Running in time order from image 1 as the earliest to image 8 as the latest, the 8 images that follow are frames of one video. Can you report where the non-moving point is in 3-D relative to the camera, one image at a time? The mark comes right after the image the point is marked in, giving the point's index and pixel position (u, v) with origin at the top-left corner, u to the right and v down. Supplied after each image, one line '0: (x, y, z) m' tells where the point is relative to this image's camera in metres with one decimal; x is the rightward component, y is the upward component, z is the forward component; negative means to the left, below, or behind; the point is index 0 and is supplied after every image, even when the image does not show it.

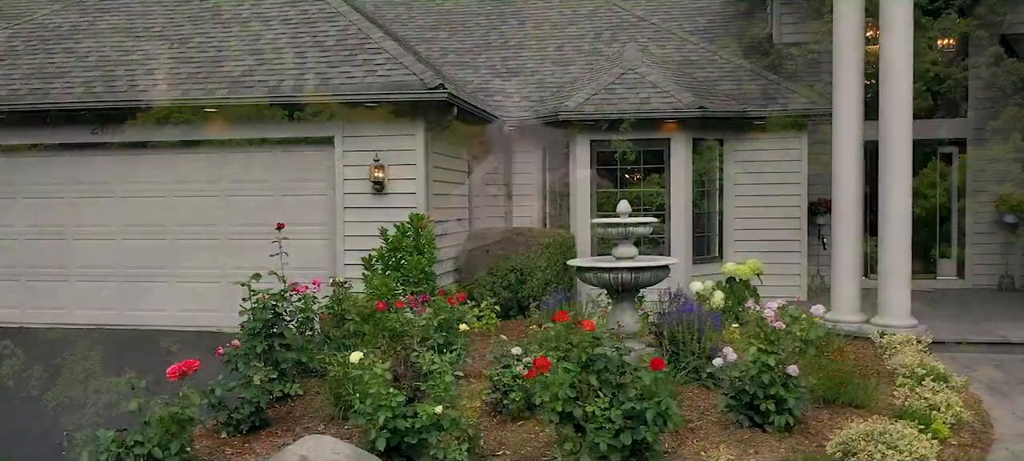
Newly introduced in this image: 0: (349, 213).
0: (-1.5, +0.2, +7.5) m
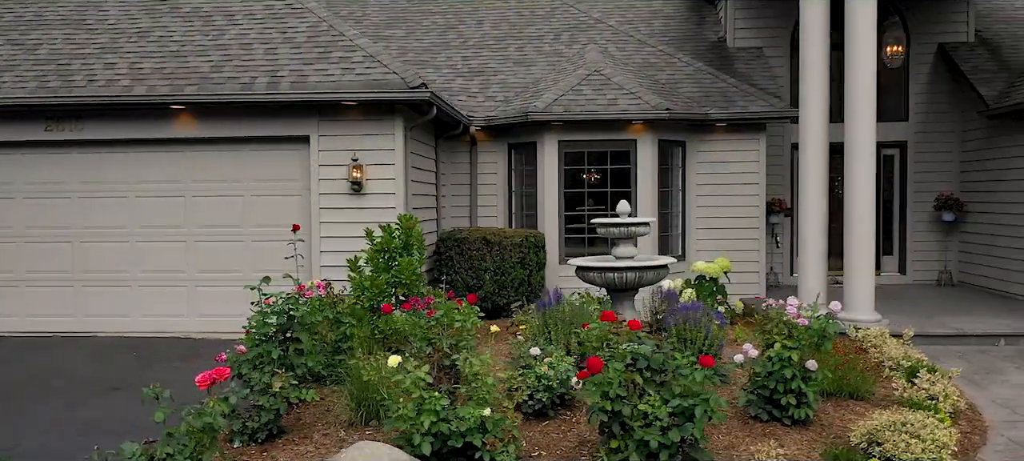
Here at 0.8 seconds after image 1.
0: (-1.7, +0.1, +7.4) m
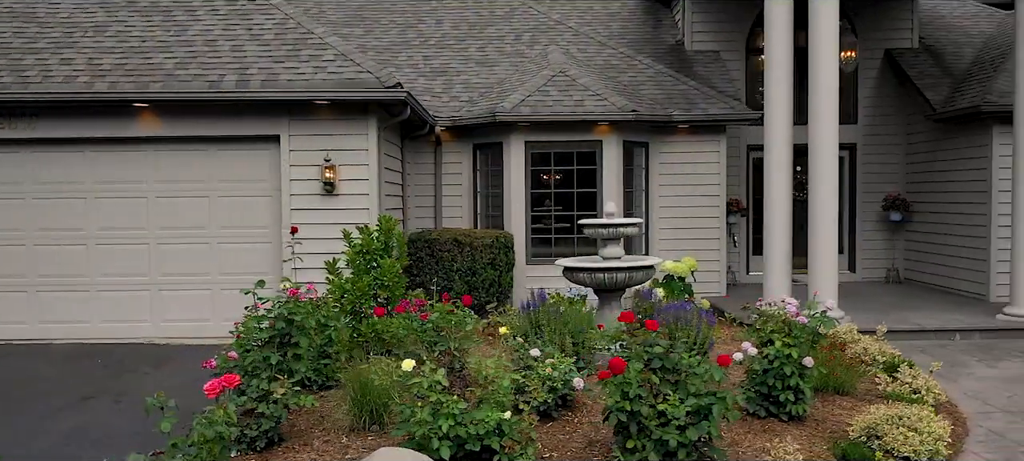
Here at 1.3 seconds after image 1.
0: (-1.9, +0.1, +7.2) m
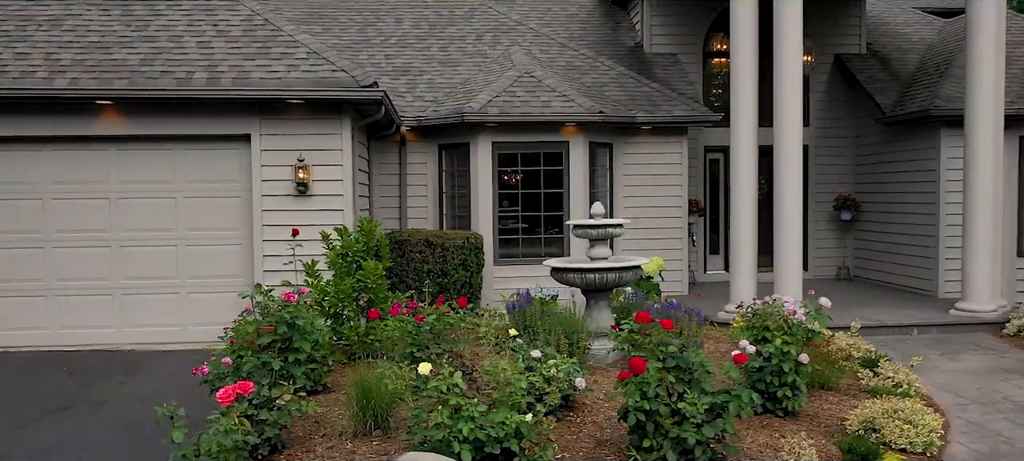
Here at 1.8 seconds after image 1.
0: (-2.1, +0.1, +7.0) m
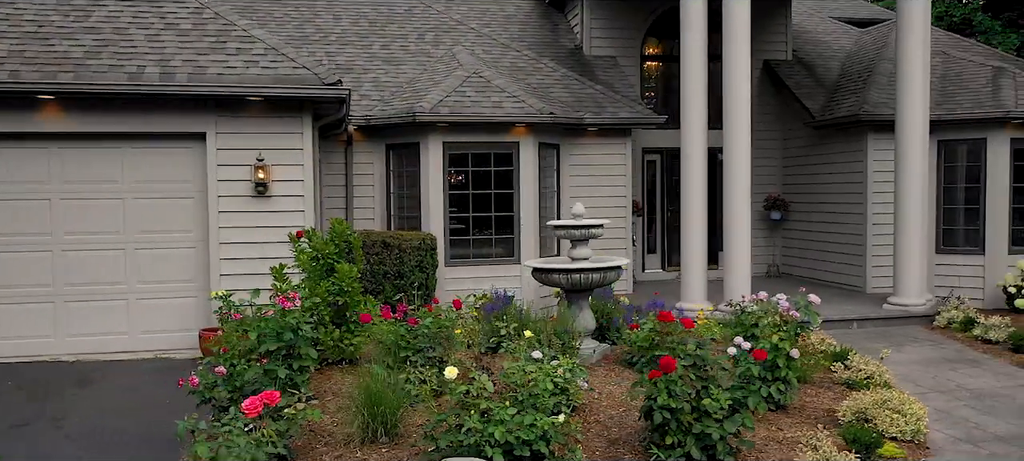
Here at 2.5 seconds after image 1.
0: (-2.3, +0.1, +6.8) m
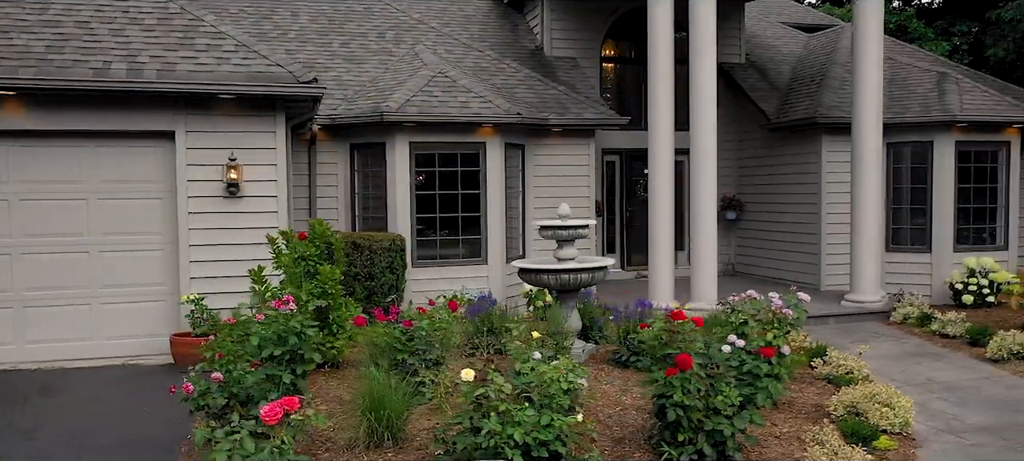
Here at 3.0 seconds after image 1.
0: (-2.5, +0.1, +6.6) m
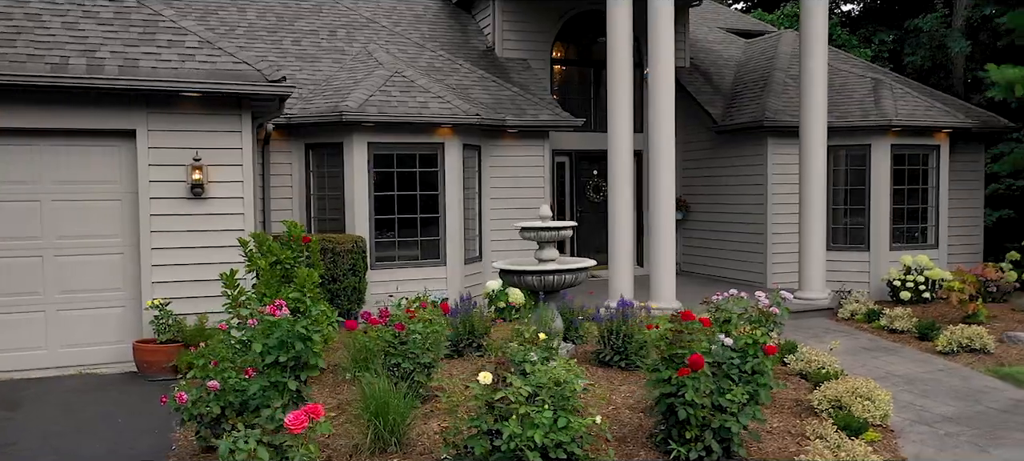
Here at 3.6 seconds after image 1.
0: (-2.7, +0.1, +6.3) m
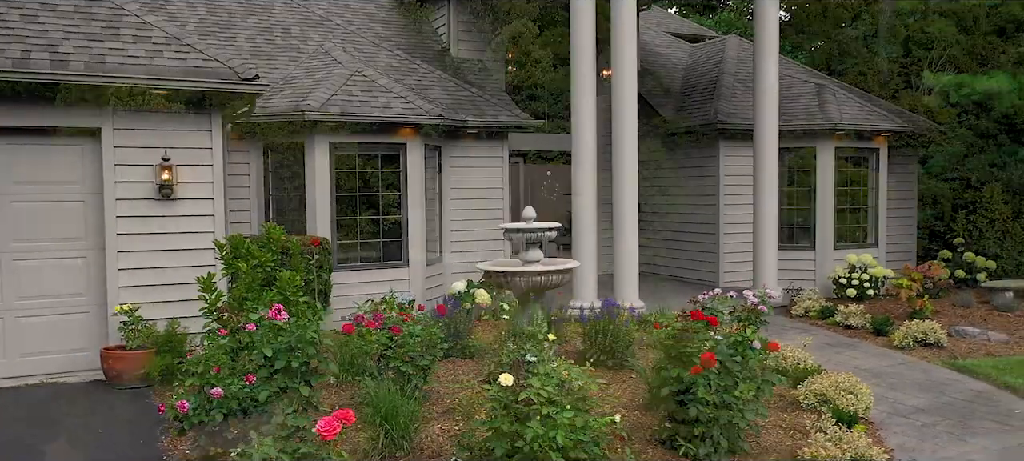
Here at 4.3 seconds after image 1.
0: (-2.8, +0.1, +6.1) m
